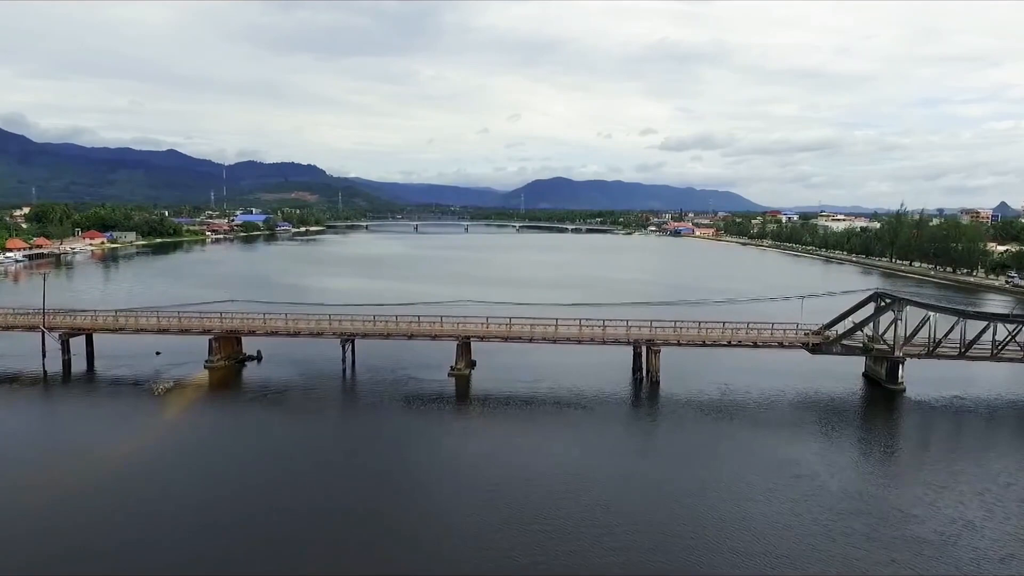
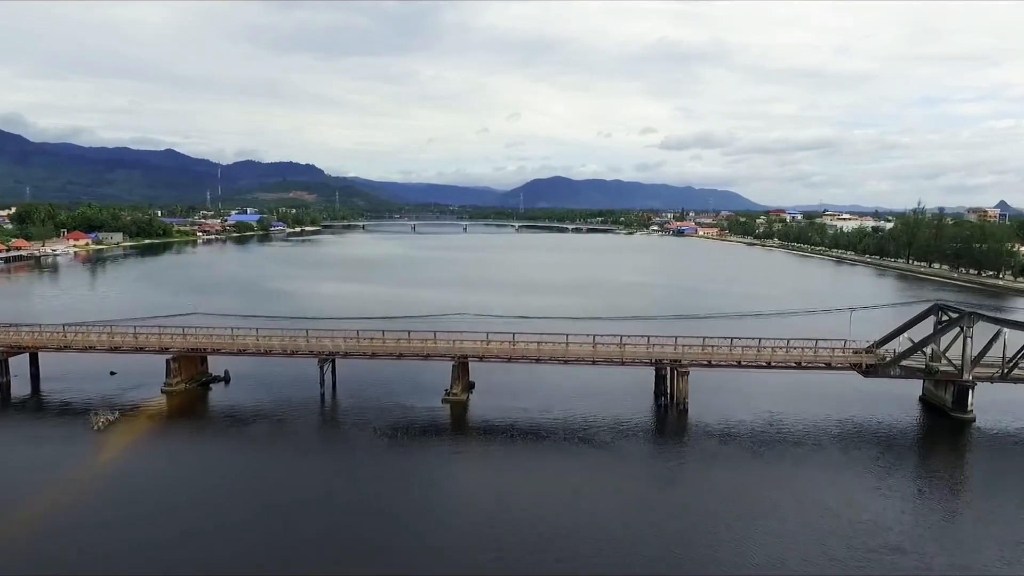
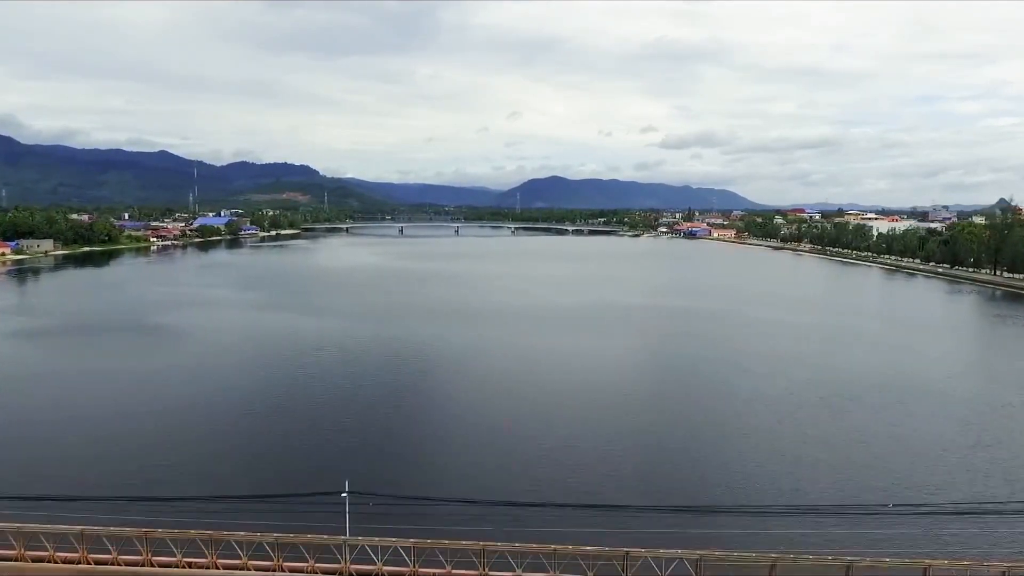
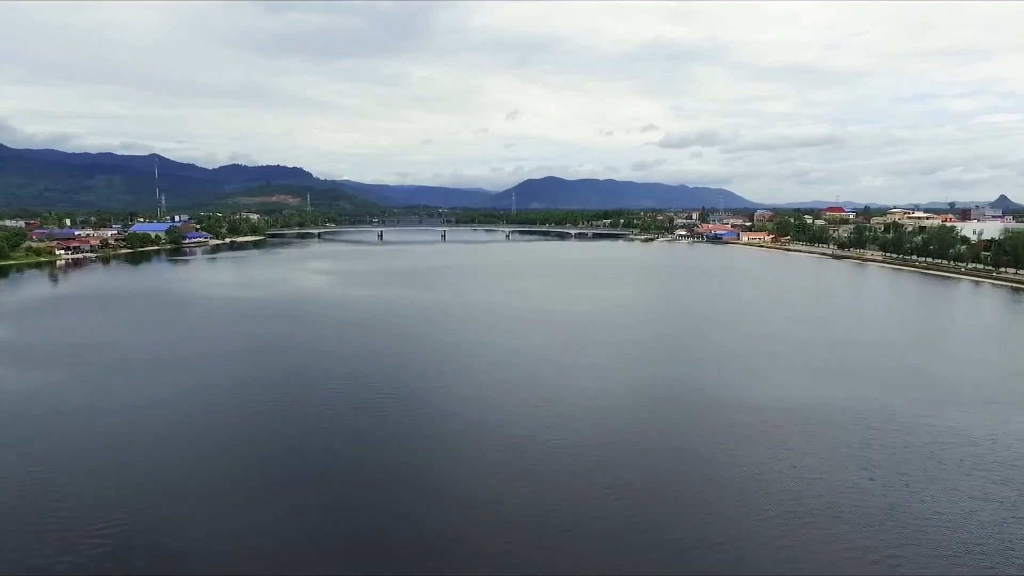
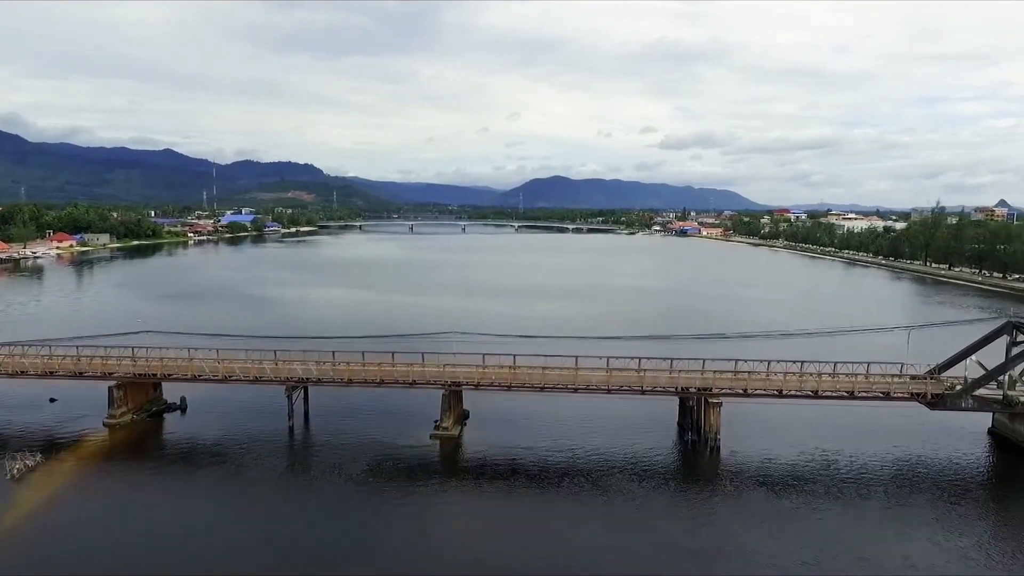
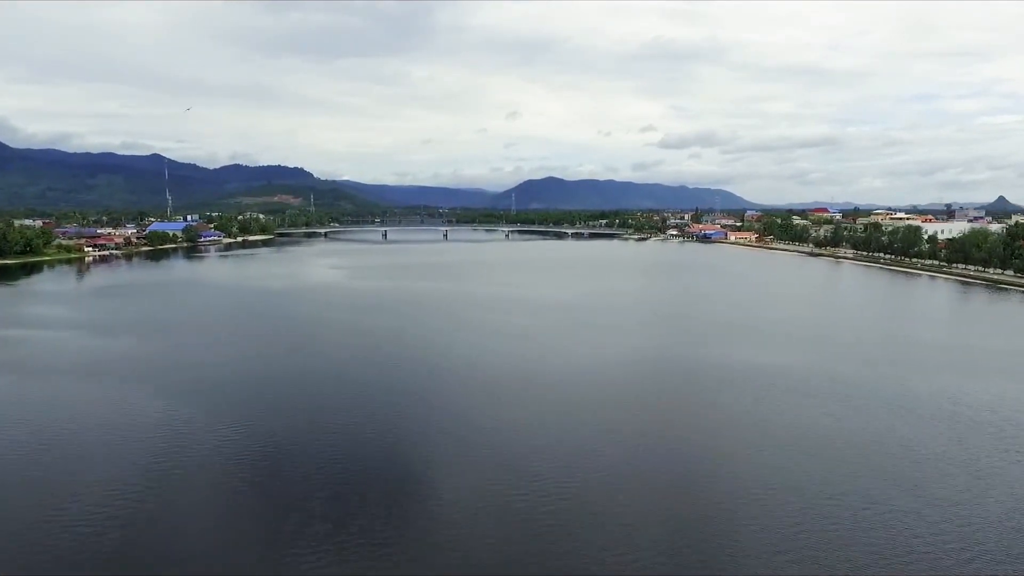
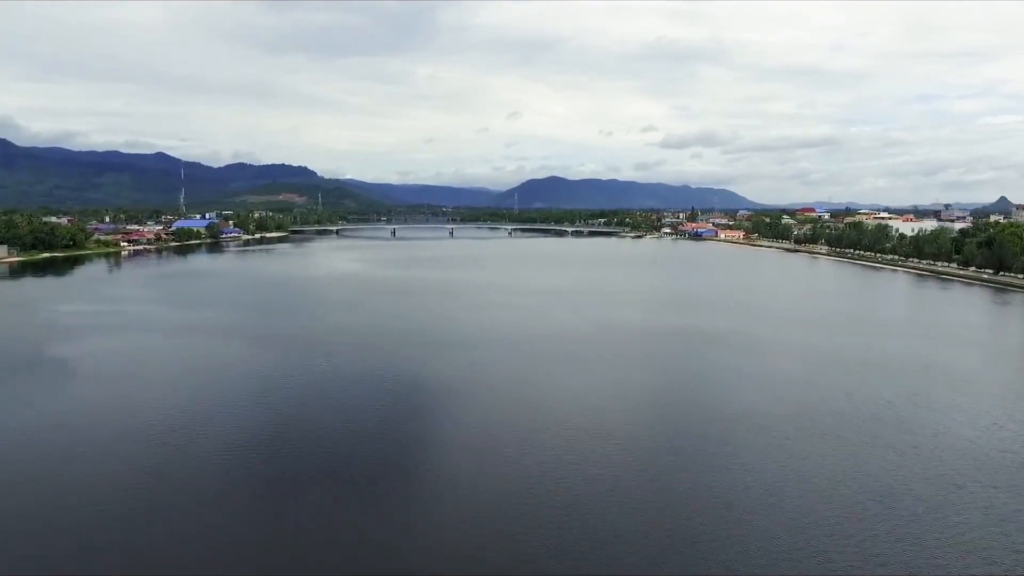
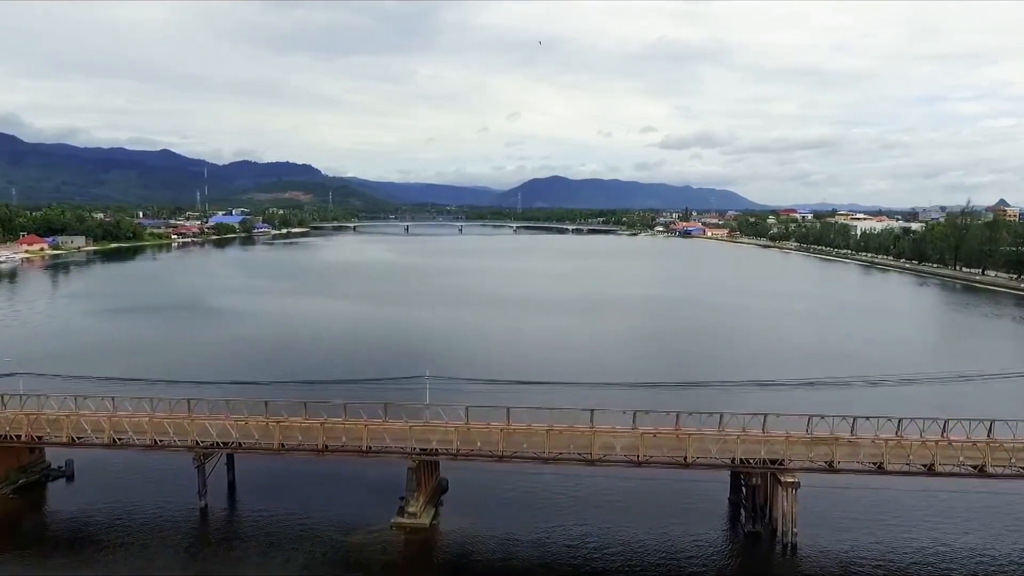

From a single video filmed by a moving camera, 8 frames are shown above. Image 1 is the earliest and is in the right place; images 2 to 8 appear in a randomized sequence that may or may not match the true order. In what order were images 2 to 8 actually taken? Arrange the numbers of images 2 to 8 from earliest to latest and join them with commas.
2, 5, 8, 3, 7, 6, 4
